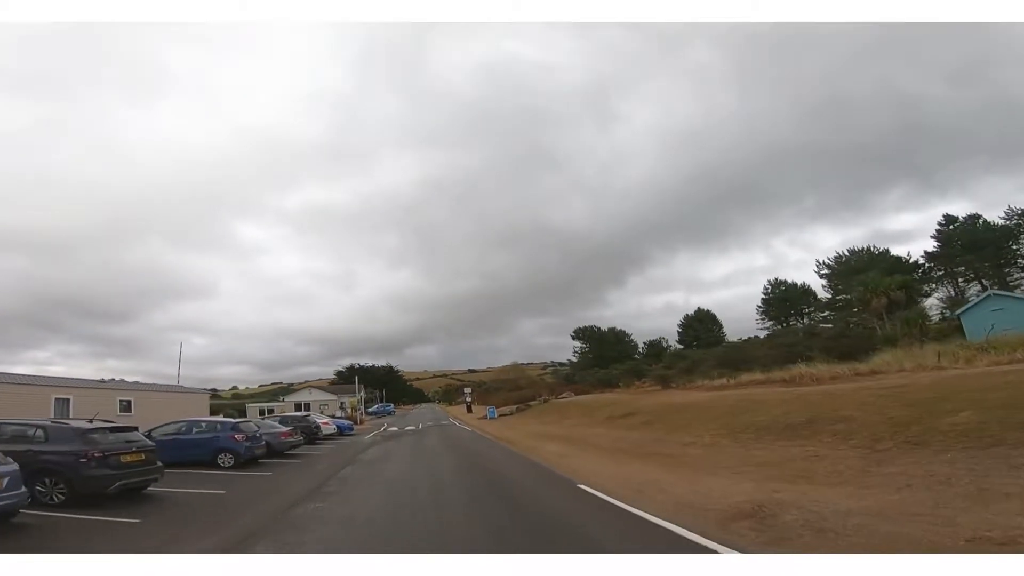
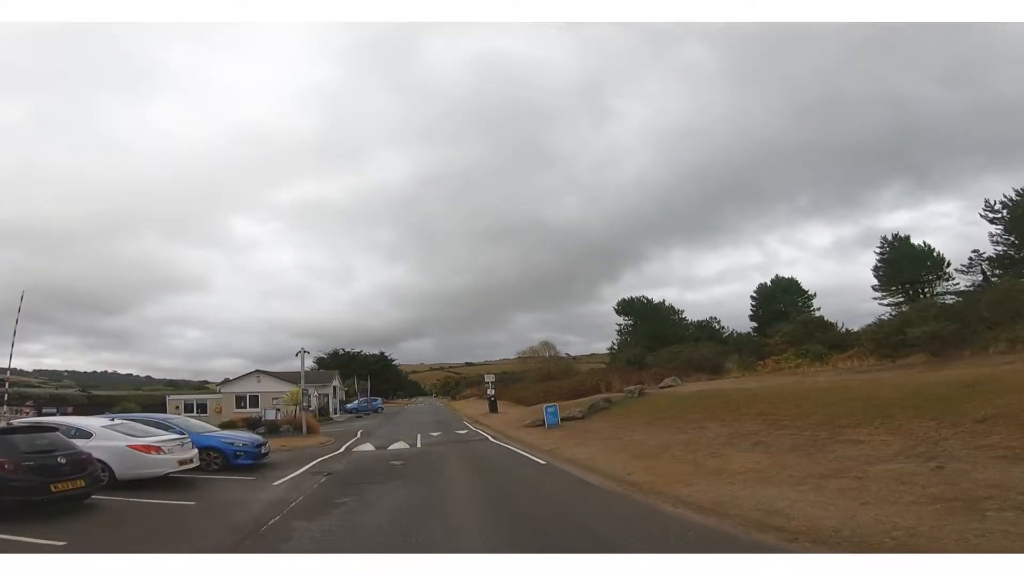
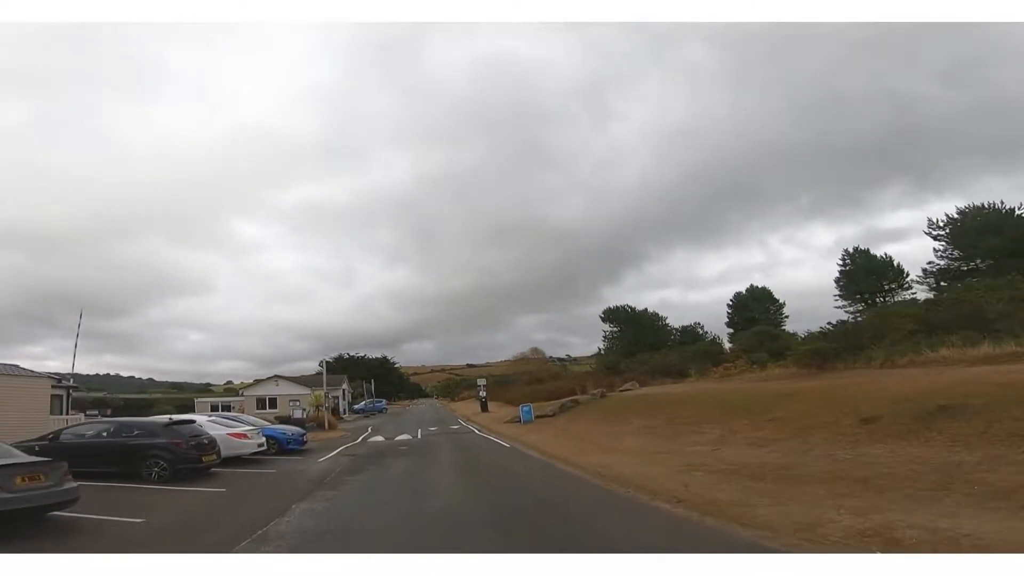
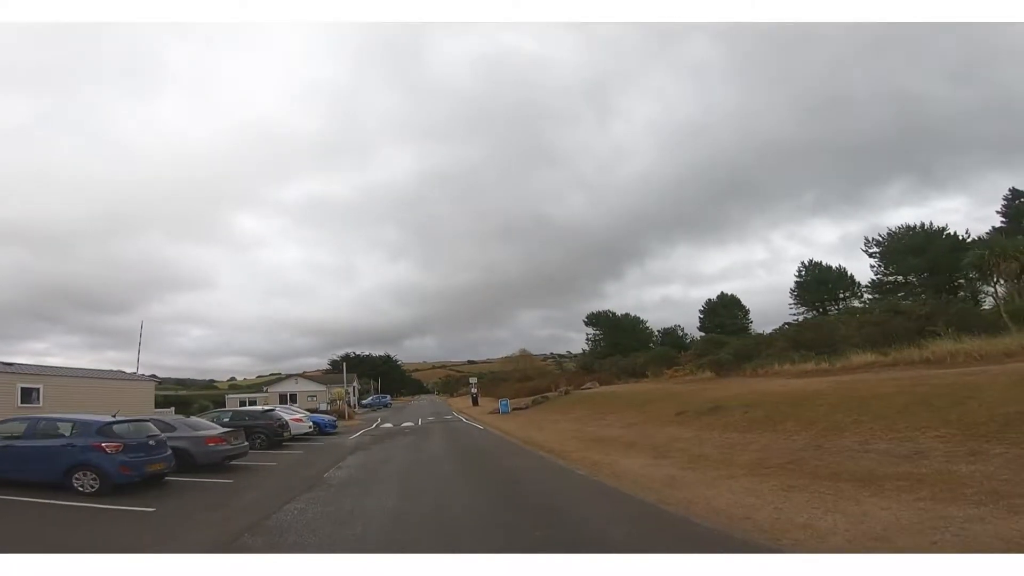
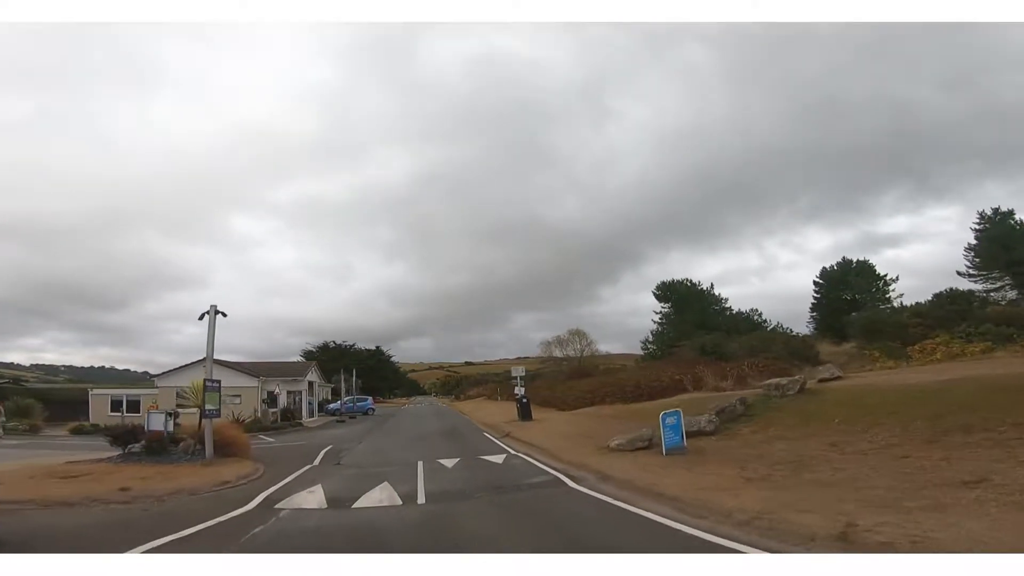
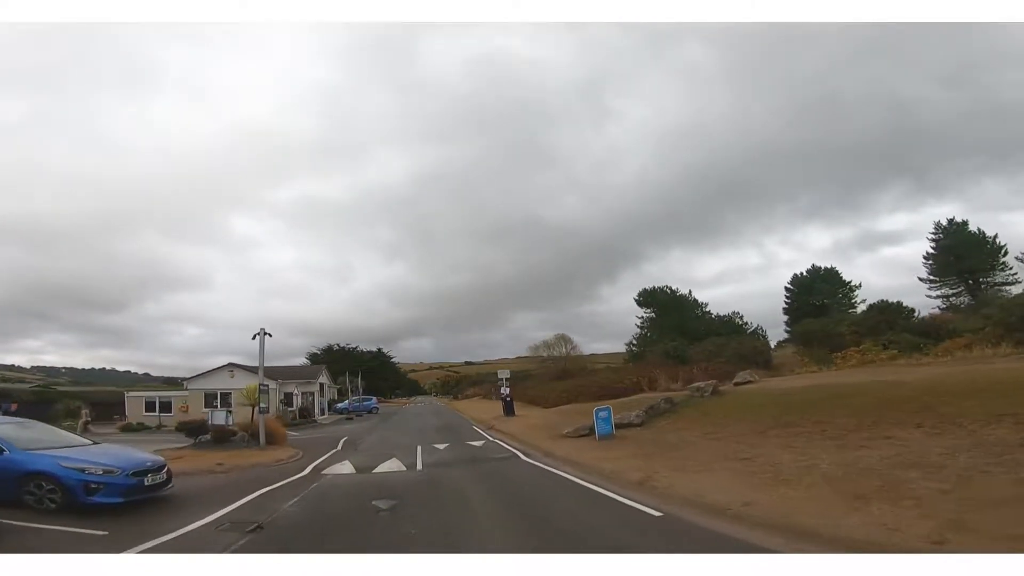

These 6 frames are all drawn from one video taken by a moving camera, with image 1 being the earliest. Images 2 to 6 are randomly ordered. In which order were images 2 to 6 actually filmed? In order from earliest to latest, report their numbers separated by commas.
4, 3, 2, 6, 5
